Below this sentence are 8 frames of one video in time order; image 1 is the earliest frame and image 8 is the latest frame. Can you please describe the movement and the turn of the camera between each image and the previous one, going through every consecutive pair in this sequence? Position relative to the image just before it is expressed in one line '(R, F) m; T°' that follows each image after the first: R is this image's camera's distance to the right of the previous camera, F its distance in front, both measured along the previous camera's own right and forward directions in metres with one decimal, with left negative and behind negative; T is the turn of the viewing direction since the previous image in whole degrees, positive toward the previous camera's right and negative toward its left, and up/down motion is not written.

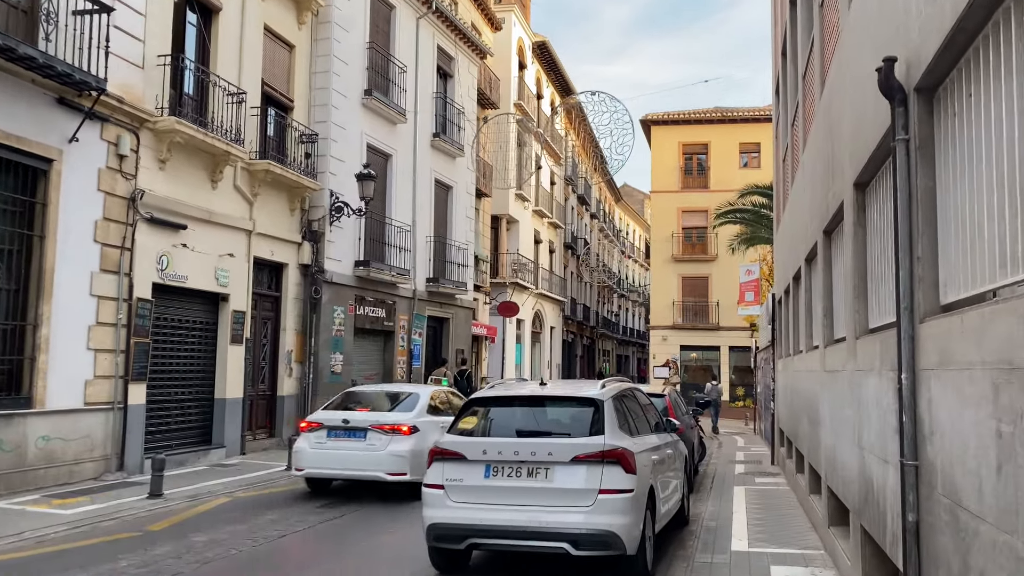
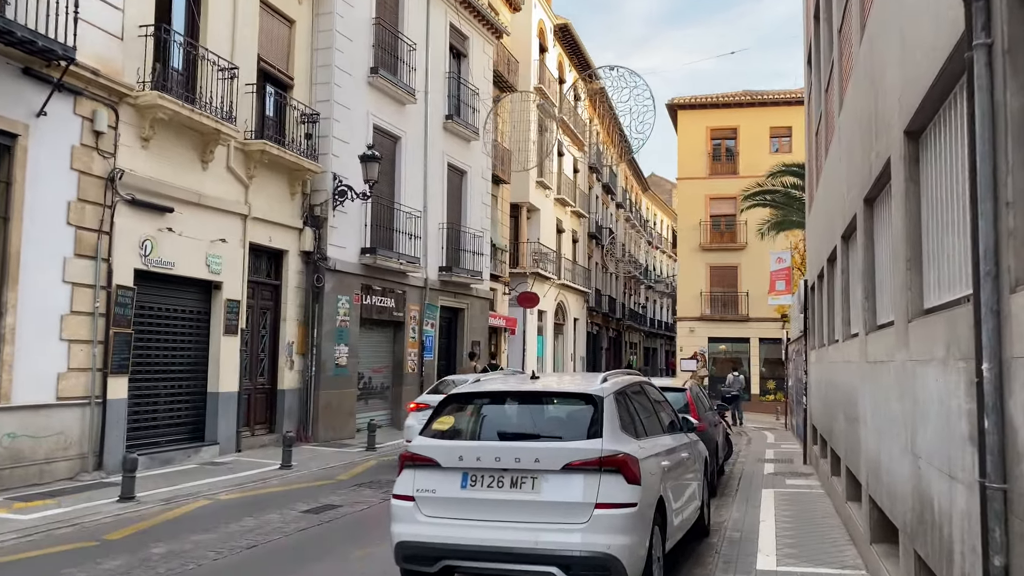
(+0.3, +0.9) m; -2°
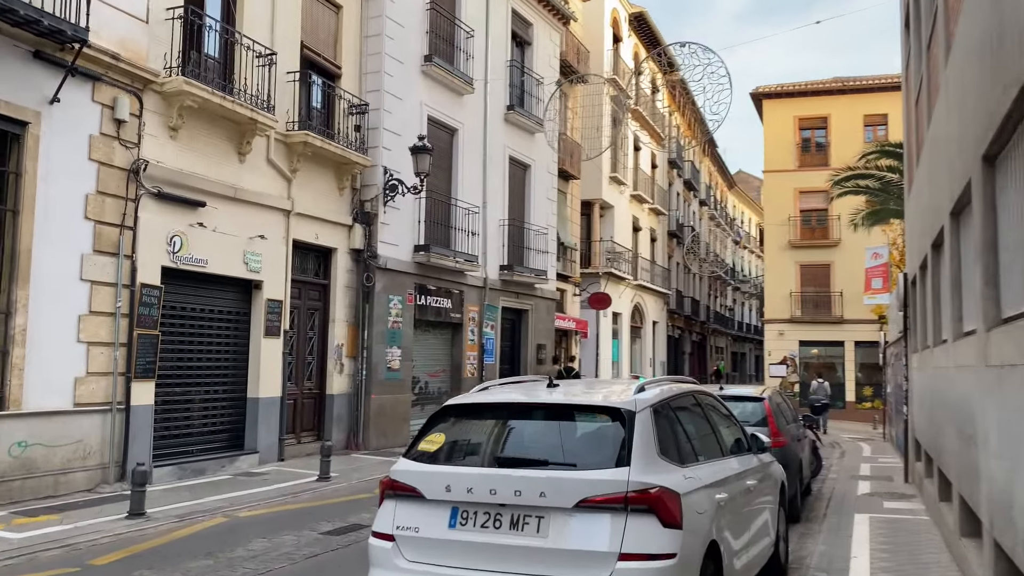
(+0.4, +1.2) m; -6°
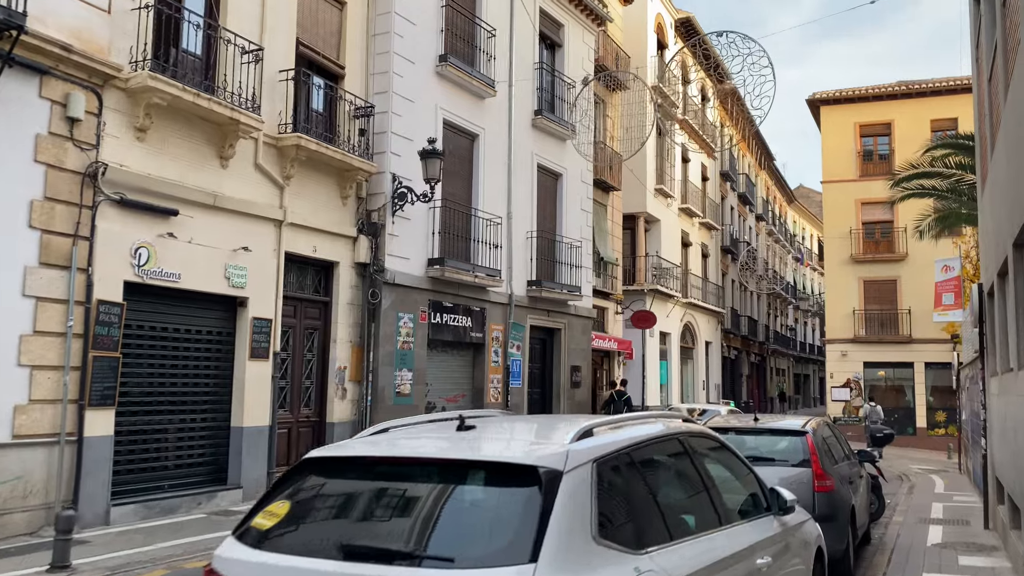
(+0.6, +1.4) m; -4°
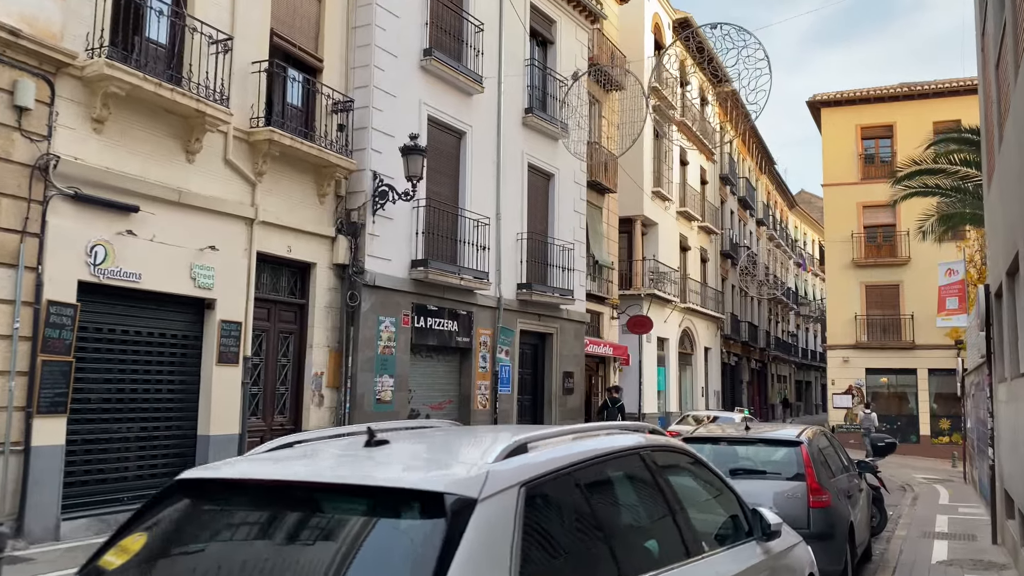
(+0.3, +0.6) m; 0°
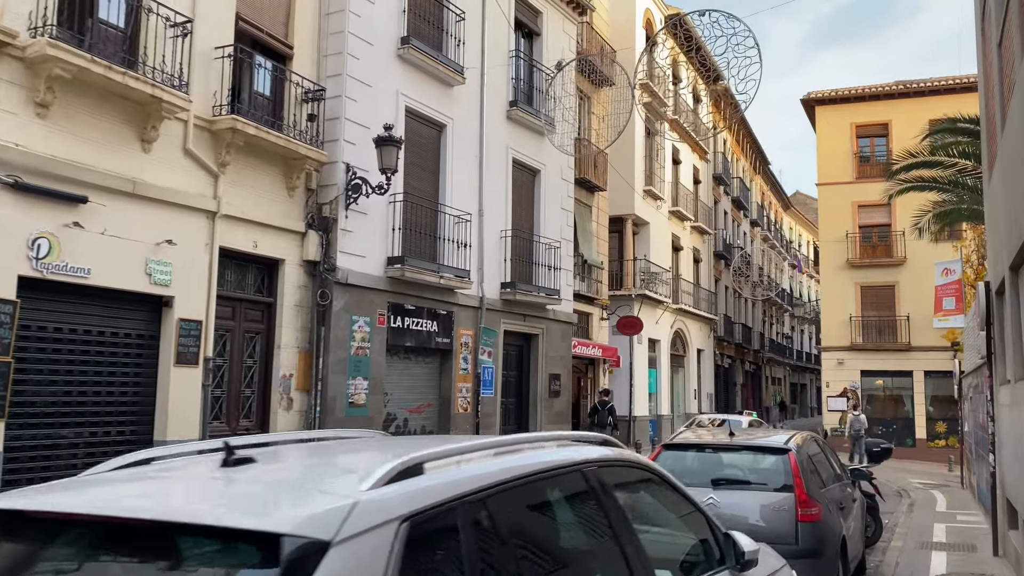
(+0.2, +0.6) m; 0°
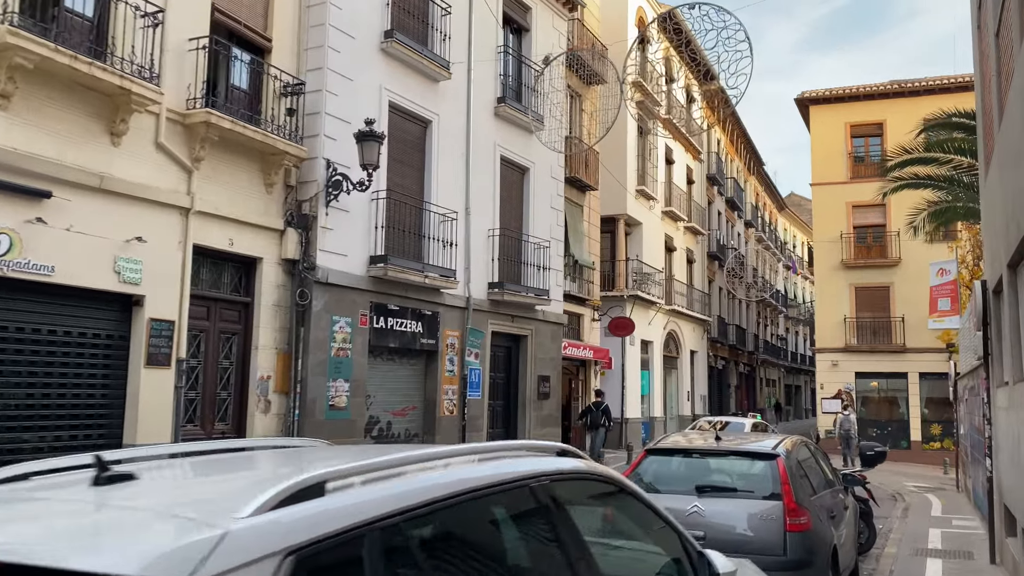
(+0.2, +0.3) m; 0°
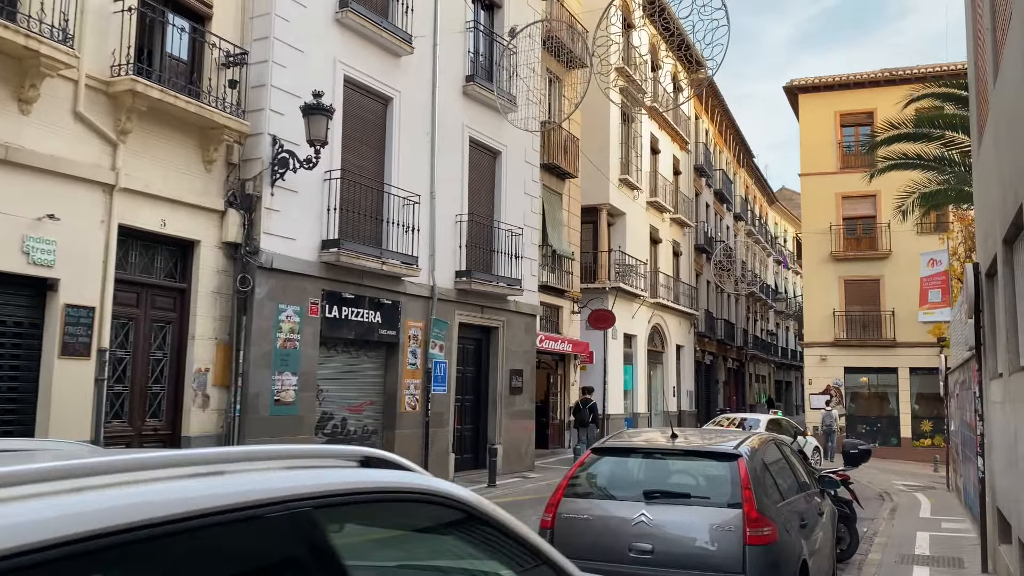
(+0.5, +0.8) m; 0°
